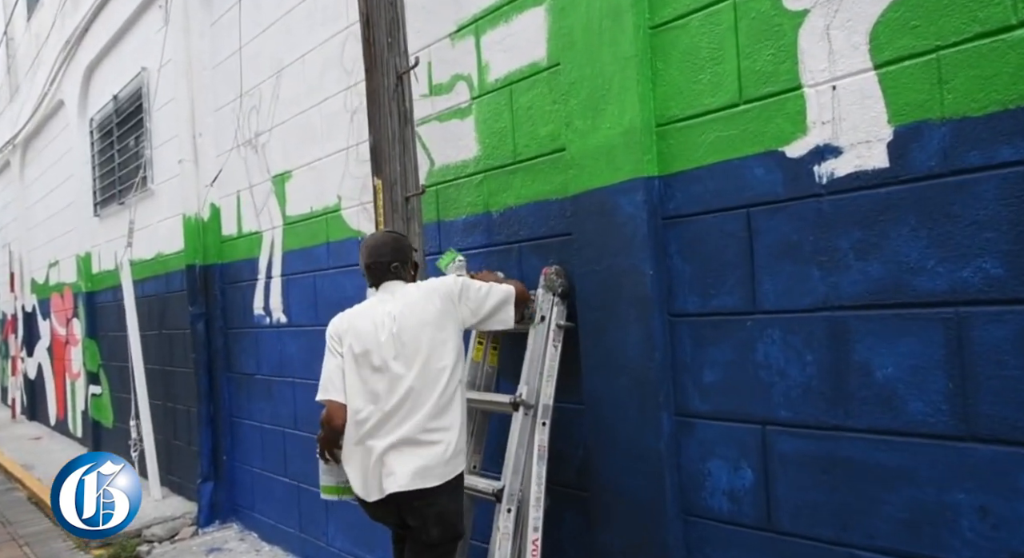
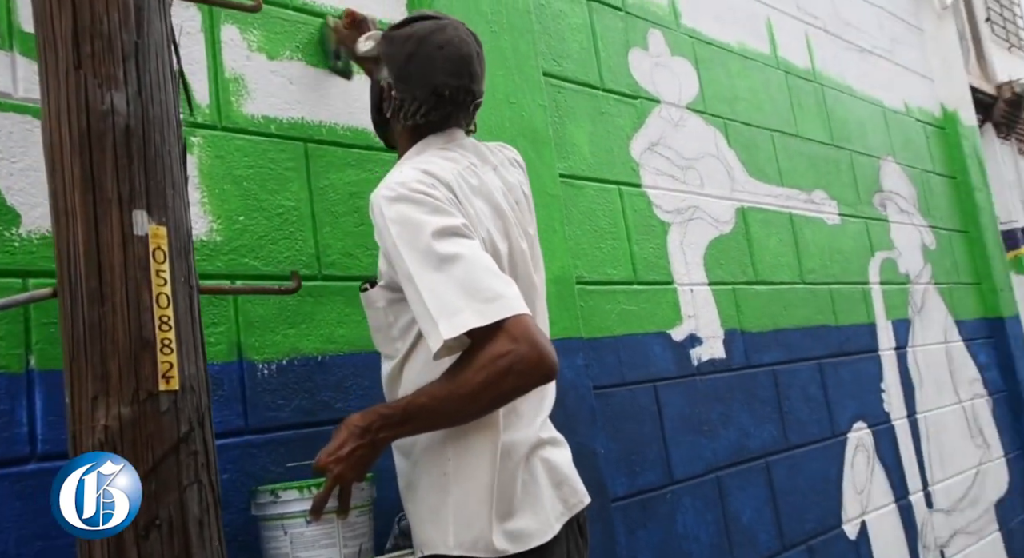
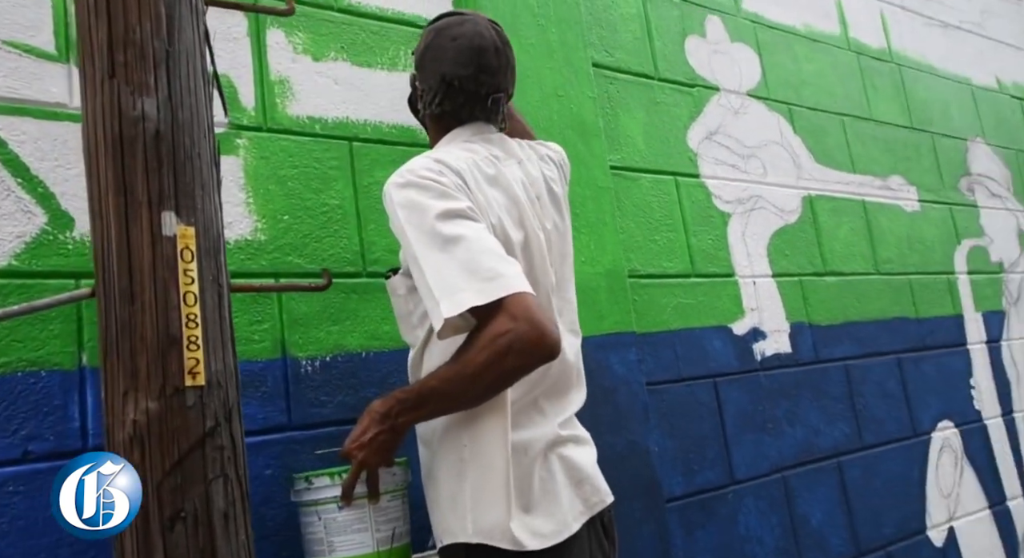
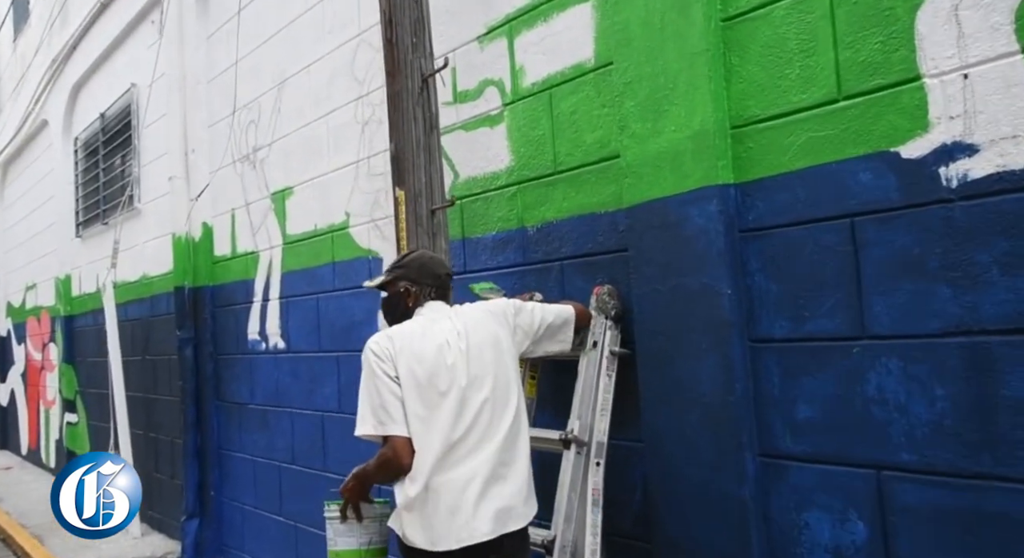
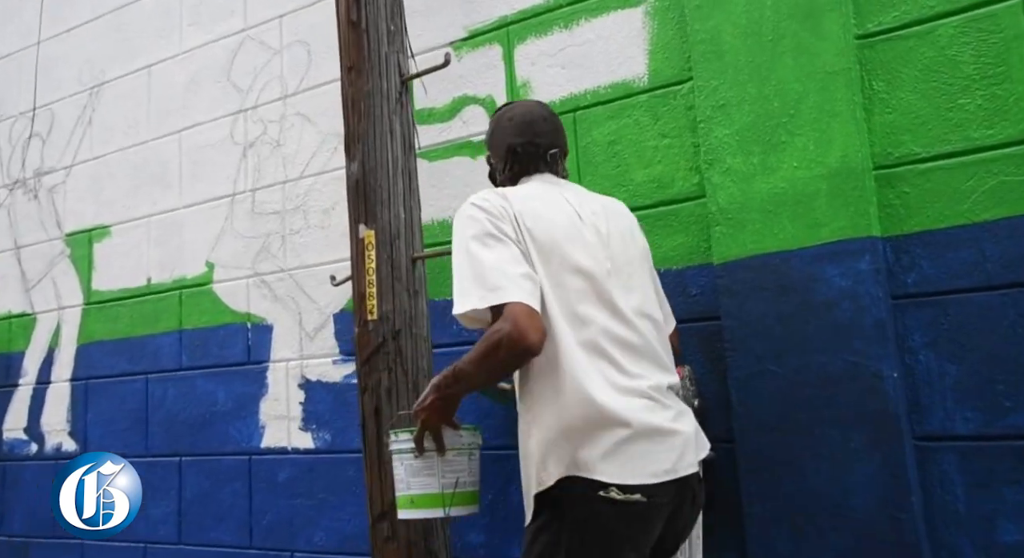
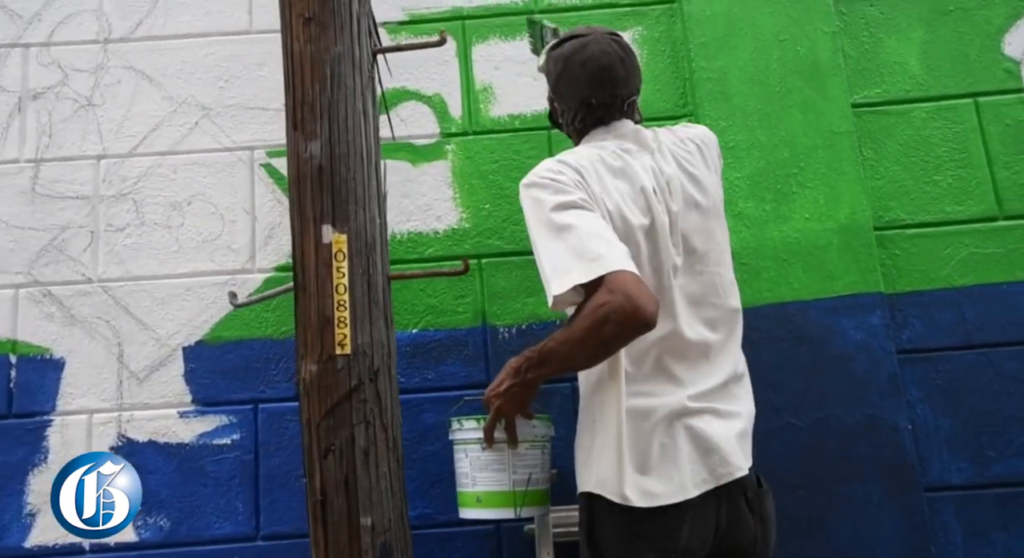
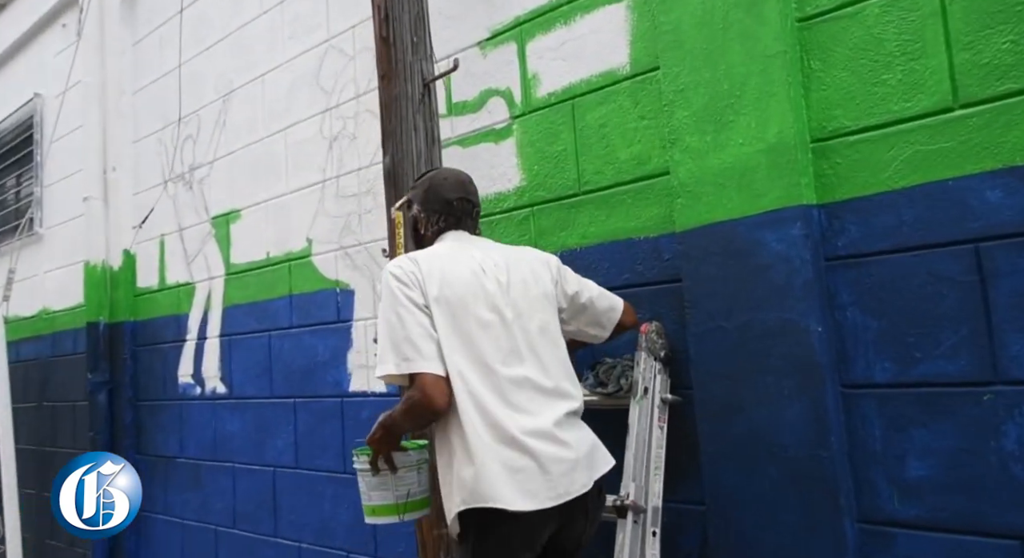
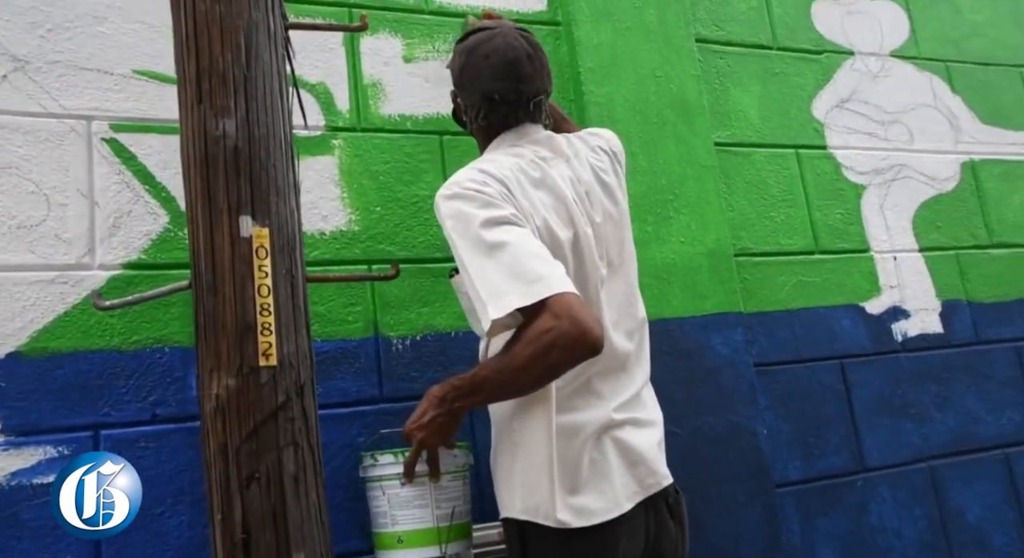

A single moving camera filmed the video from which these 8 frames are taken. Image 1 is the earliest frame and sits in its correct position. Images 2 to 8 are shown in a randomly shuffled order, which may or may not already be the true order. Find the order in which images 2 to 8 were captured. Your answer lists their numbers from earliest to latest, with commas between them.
4, 7, 5, 6, 8, 3, 2
